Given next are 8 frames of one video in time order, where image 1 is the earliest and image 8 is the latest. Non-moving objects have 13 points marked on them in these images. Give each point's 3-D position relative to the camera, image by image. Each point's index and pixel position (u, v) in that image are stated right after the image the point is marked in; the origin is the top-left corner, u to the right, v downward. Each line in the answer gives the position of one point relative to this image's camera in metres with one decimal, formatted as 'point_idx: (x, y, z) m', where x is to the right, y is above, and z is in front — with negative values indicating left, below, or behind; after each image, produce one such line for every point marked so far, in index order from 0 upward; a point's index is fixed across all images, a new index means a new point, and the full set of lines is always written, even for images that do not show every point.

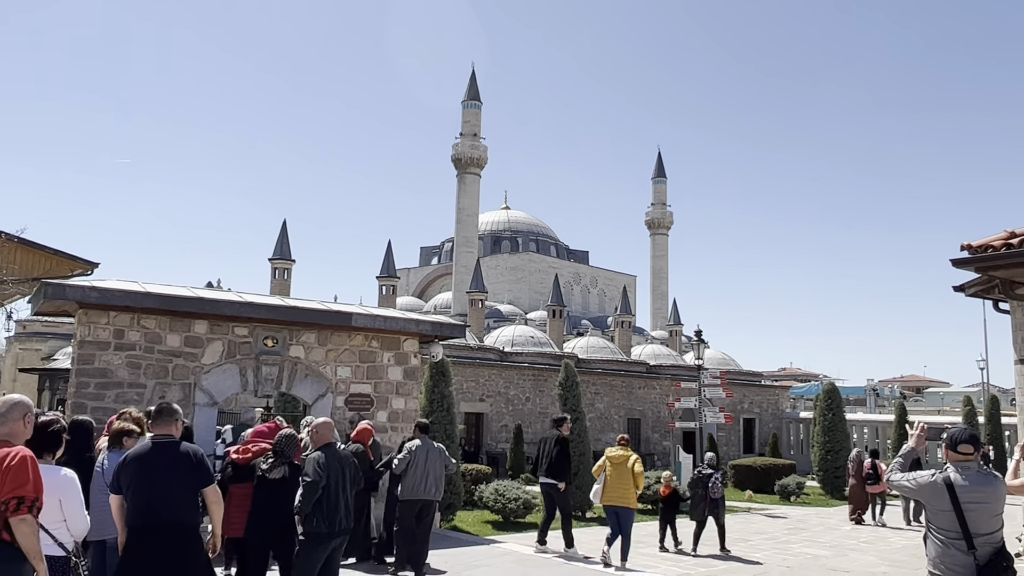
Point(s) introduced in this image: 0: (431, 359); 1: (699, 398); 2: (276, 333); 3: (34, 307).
0: (-1.0, -1.1, +8.7) m
1: (+4.0, -2.1, +11.2) m
2: (-3.0, -0.6, +7.2) m
3: (-5.7, -0.2, +6.7) m
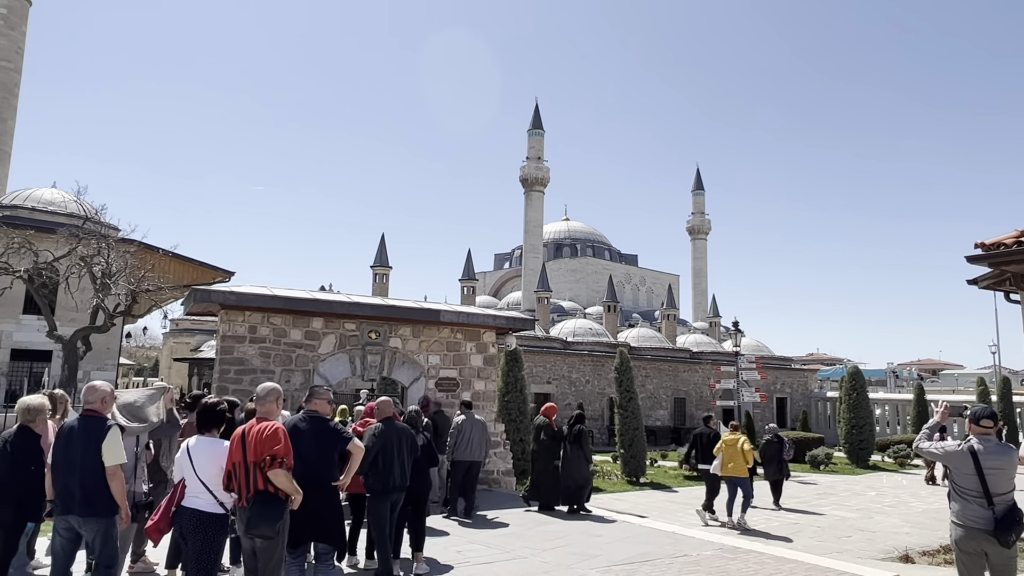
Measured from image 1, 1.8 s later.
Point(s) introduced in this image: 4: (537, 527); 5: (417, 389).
0: (0.0, -1.1, +10.0) m
1: (+5.1, -2.0, +12.3) m
2: (-2.0, -0.6, +8.6) m
3: (-4.8, -0.3, +8.2) m
4: (+0.4, -3.6, +8.3) m
5: (-1.5, -1.4, +8.7) m
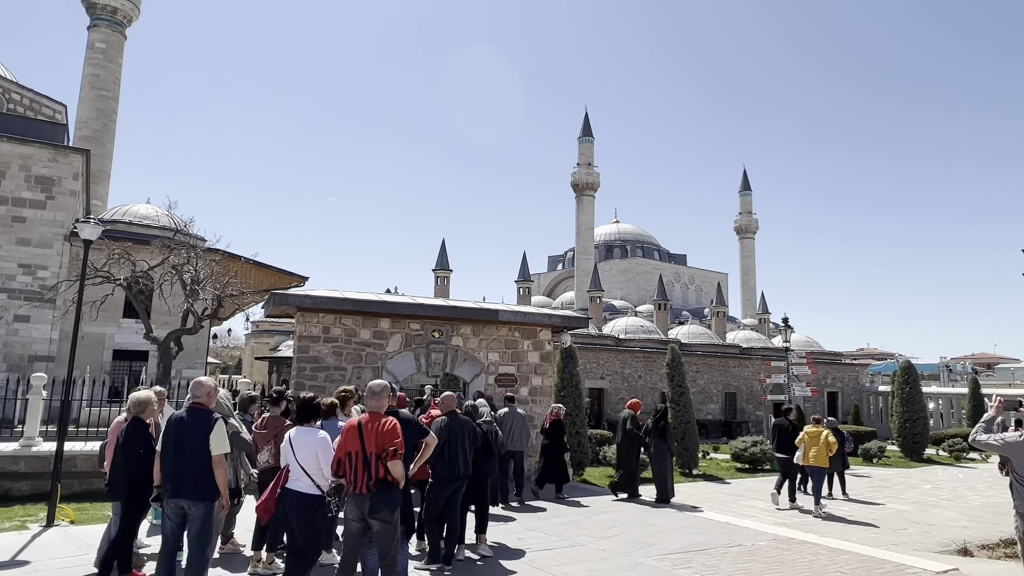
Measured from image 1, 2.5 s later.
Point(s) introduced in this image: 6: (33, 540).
0: (+1.0, -1.1, +10.4) m
1: (+6.2, -2.0, +12.4) m
2: (-1.1, -0.6, +9.1) m
3: (-3.9, -0.3, +8.9) m
4: (+1.3, -3.6, +8.7) m
5: (-0.6, -1.5, +9.2) m
6: (-6.4, -3.4, +7.4) m
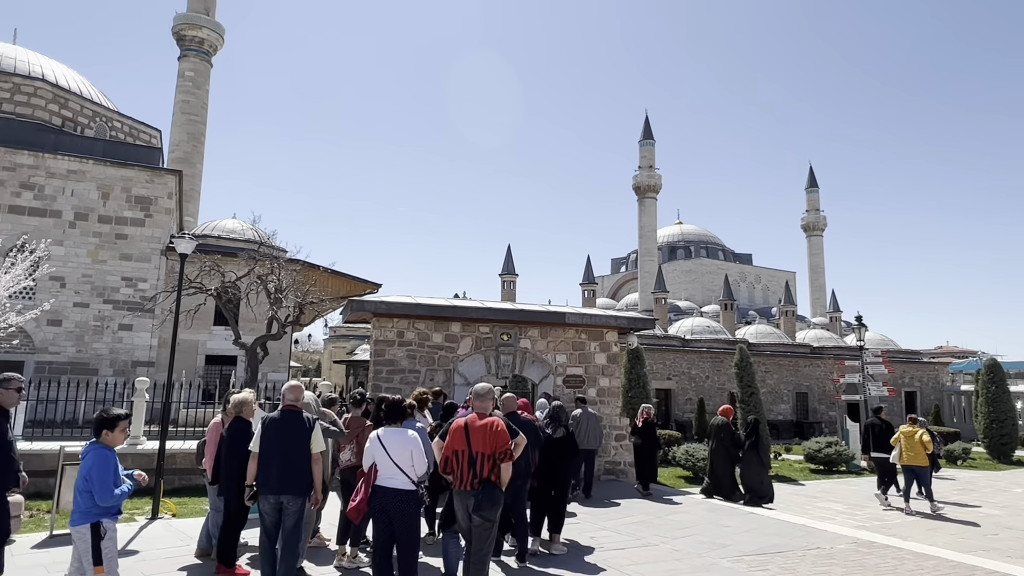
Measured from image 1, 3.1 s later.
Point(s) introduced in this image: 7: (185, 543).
0: (+2.2, -1.1, +10.5) m
1: (+7.6, -1.9, +12.1) m
2: (0.0, -0.7, +9.4) m
3: (-2.8, -0.4, +9.4) m
4: (+2.4, -3.6, +8.8) m
5: (+0.5, -1.5, +9.4) m
6: (-5.4, -3.5, +8.0) m
7: (-4.6, -3.6, +7.9) m
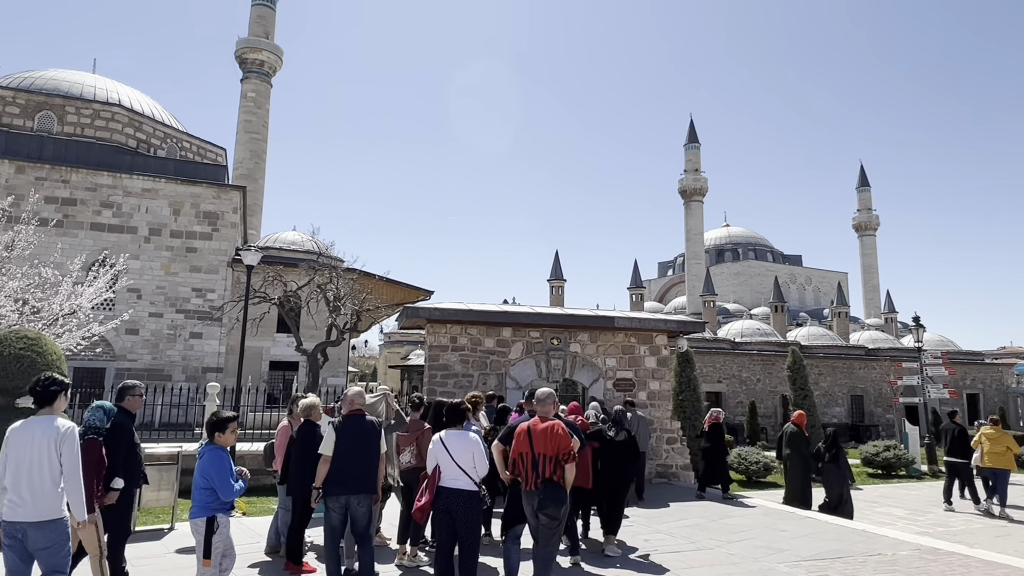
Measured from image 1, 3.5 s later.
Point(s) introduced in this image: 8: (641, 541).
0: (+3.1, -1.2, +10.6) m
1: (+8.6, -1.9, +11.8) m
2: (+0.8, -0.8, +9.6) m
3: (-2.0, -0.6, +9.7) m
4: (+3.3, -3.7, +8.8) m
5: (+1.3, -1.6, +9.6) m
6: (-4.5, -3.7, +8.5) m
7: (-3.8, -3.8, +8.4) m
8: (+1.9, -3.6, +8.0) m
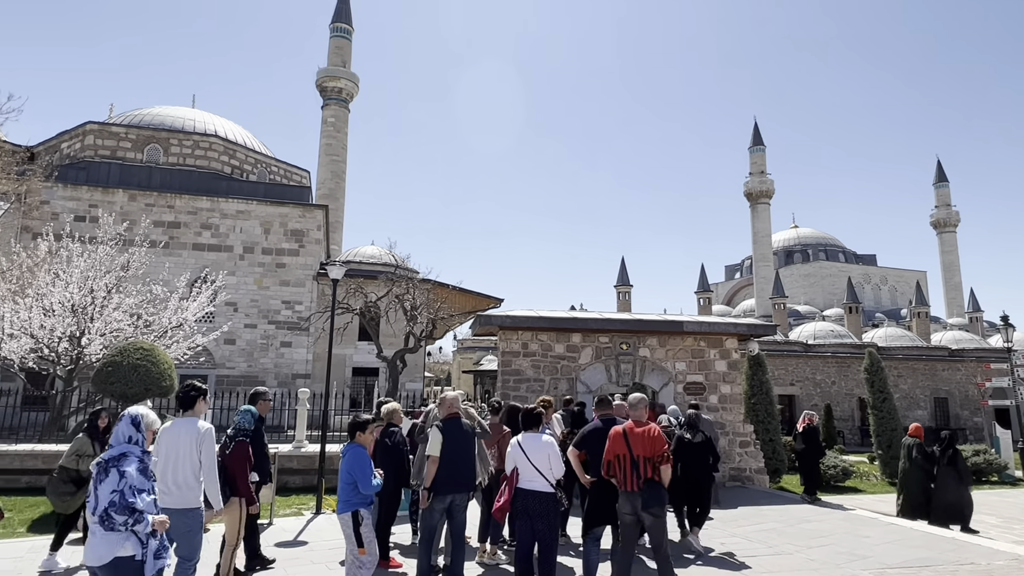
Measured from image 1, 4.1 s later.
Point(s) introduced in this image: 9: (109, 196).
0: (+4.4, -1.2, +10.5) m
1: (+10.0, -1.8, +11.3) m
2: (+2.0, -0.9, +9.8) m
3: (-0.7, -0.7, +10.2) m
4: (+4.5, -3.7, +8.7) m
5: (+2.6, -1.7, +9.7) m
6: (-3.3, -3.9, +9.2) m
7: (-2.6, -4.0, +9.0) m
8: (+3.0, -3.7, +8.1) m
9: (-12.1, +2.8, +16.9) m
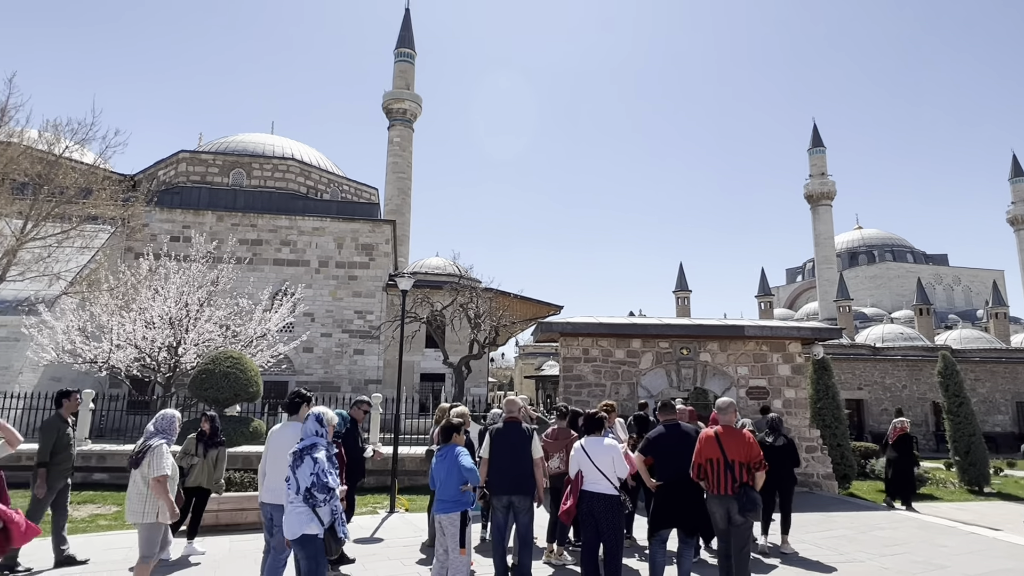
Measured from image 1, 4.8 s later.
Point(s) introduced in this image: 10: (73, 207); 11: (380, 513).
0: (+5.6, -1.3, +10.4) m
1: (+11.2, -1.8, +10.6) m
2: (+3.1, -1.0, +9.9) m
3: (+0.4, -0.9, +10.6) m
4: (+5.5, -3.7, +8.6) m
5: (+3.7, -1.8, +9.8) m
6: (-2.2, -4.1, +9.8) m
7: (-1.5, -4.2, +9.5) m
8: (+4.0, -3.8, +8.1) m
9: (-10.4, +2.3, +18.3) m
10: (-9.4, +1.7, +12.0) m
11: (-2.4, -4.0, +10.0) m
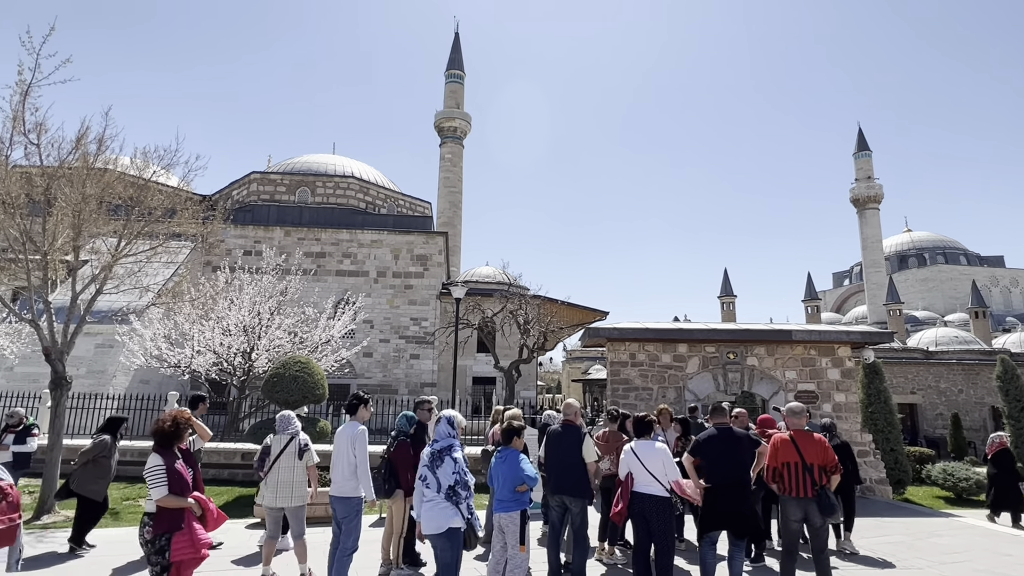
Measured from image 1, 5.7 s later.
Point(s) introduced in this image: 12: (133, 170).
0: (+6.5, -1.4, +10.4) m
1: (+12.1, -1.8, +10.1) m
2: (+4.0, -1.1, +10.0) m
3: (+1.3, -1.0, +10.9) m
4: (+6.3, -3.8, +8.5) m
5: (+4.5, -1.9, +9.9) m
6: (-1.3, -4.2, +10.4) m
7: (-0.7, -4.3, +10.0) m
8: (+4.7, -3.8, +8.1) m
9: (-8.8, +2.0, +19.7) m
10: (-8.4, +1.5, +13.2) m
11: (-1.4, -4.2, +10.6) m
12: (-9.3, +2.9, +13.7) m
